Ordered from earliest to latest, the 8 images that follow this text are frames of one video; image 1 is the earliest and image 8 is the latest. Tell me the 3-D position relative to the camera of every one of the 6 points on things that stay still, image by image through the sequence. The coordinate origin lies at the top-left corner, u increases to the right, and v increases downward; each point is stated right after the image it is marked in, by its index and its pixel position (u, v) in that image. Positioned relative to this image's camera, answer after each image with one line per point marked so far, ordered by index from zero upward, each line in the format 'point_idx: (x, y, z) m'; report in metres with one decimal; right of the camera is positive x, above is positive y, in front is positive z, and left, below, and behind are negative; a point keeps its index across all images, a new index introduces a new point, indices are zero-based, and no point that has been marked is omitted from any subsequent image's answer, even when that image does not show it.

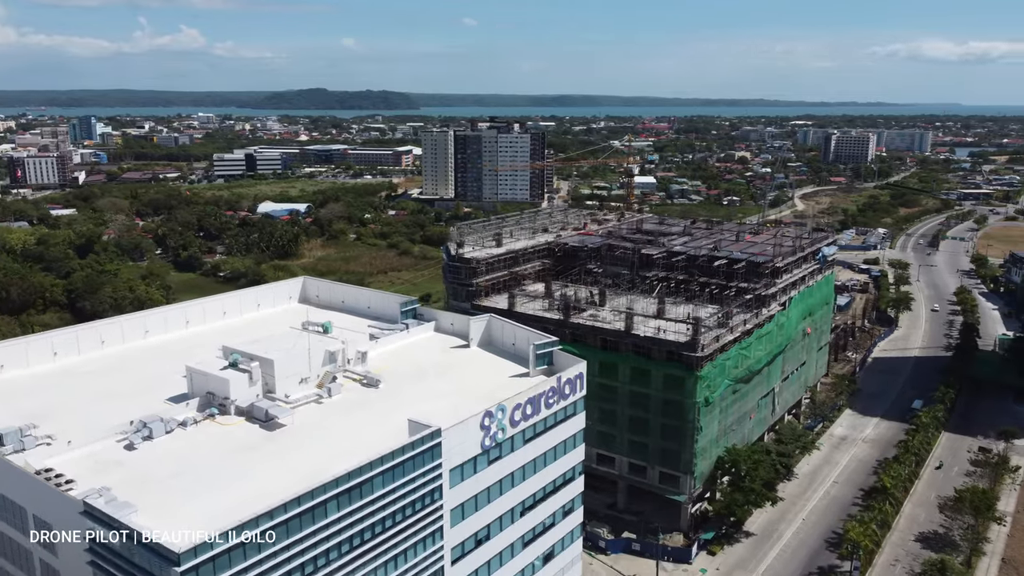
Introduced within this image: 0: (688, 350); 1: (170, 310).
0: (+4.8, -1.7, +19.8) m
1: (-8.9, -0.6, +19.0) m
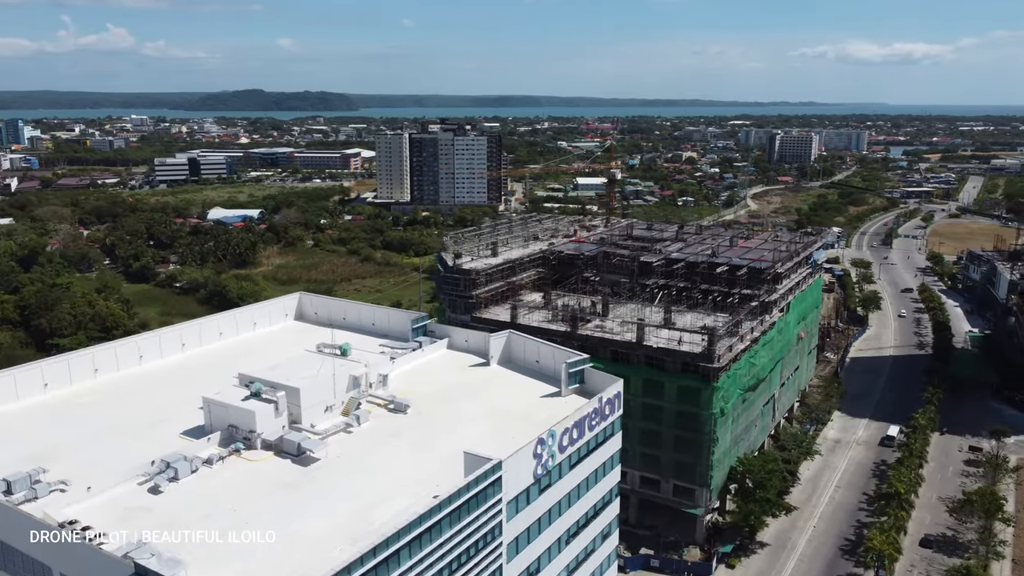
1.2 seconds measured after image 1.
0: (+5.2, -2.0, +19.6) m
1: (-8.5, -1.1, +17.8) m
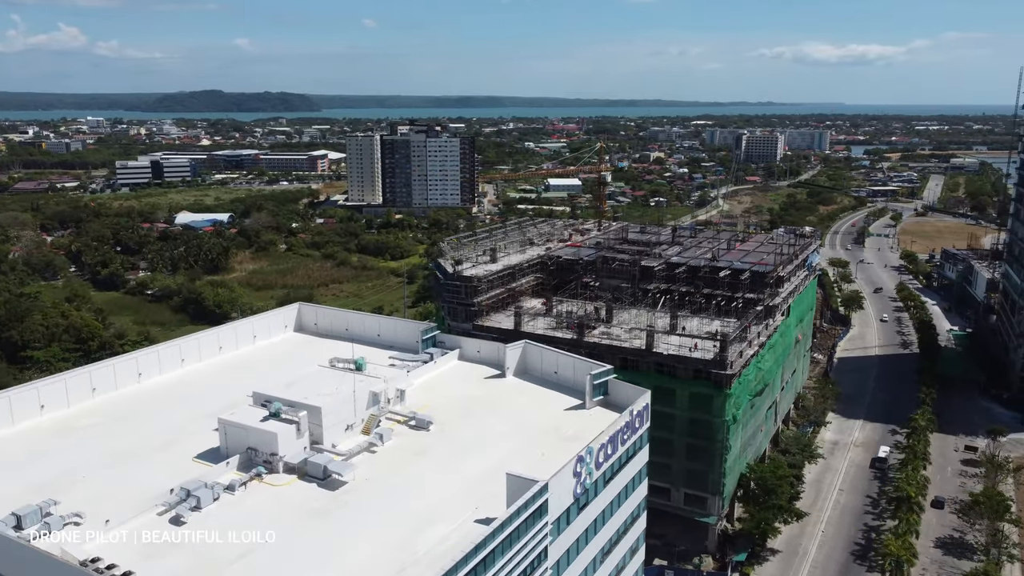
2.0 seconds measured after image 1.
0: (+5.5, -2.1, +19.4) m
1: (-8.1, -1.4, +17.1) m
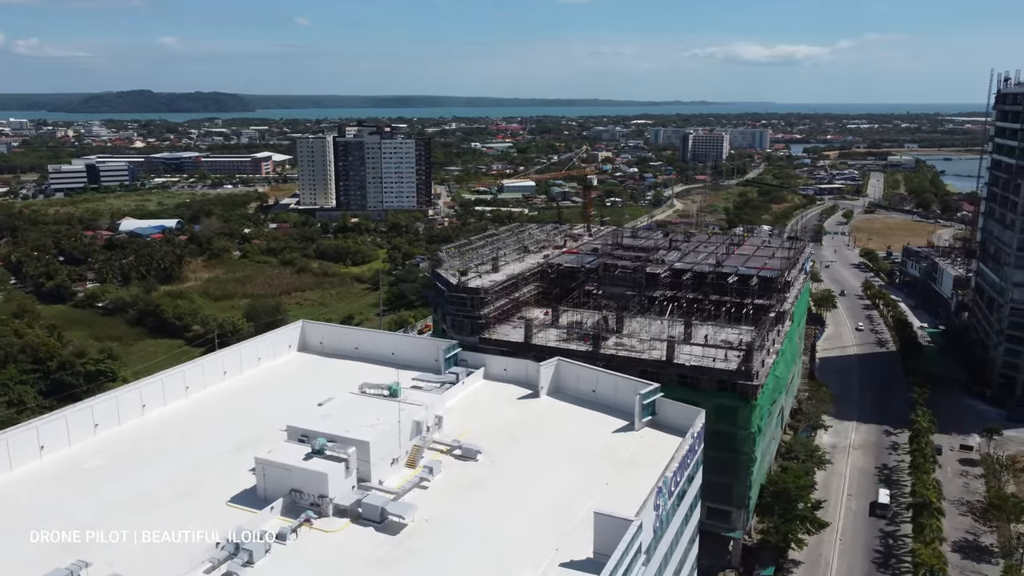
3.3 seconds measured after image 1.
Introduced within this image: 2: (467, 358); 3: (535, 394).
0: (+6.0, -2.4, +18.9) m
1: (-7.4, -1.9, +15.7) m
2: (-1.1, -1.7, +17.4) m
3: (+0.5, -2.3, +16.0) m
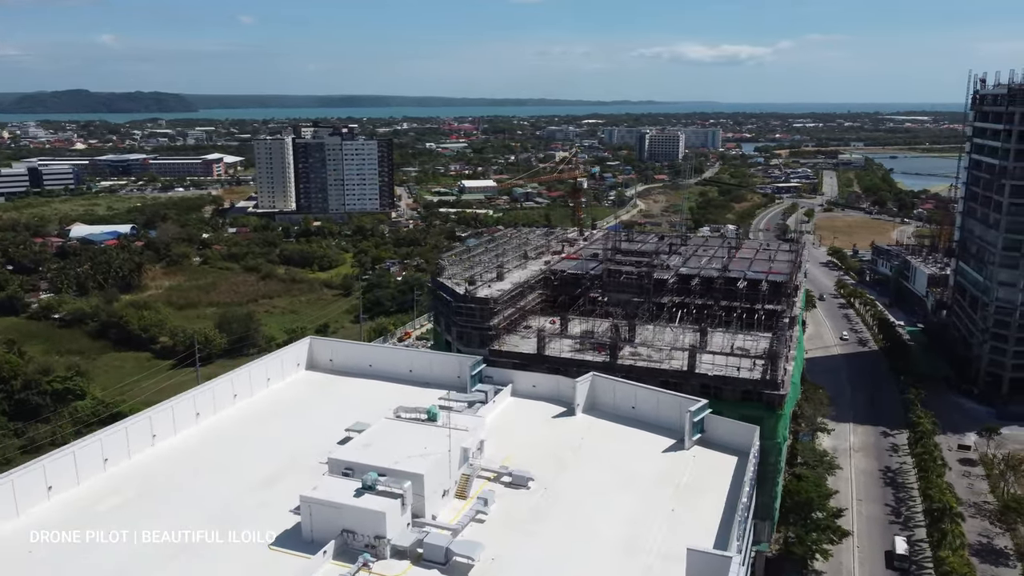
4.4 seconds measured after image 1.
0: (+6.5, -2.6, +18.6) m
1: (-6.7, -2.3, +14.6) m
2: (-0.4, -2.0, +16.6) m
3: (+1.2, -2.6, +15.3) m
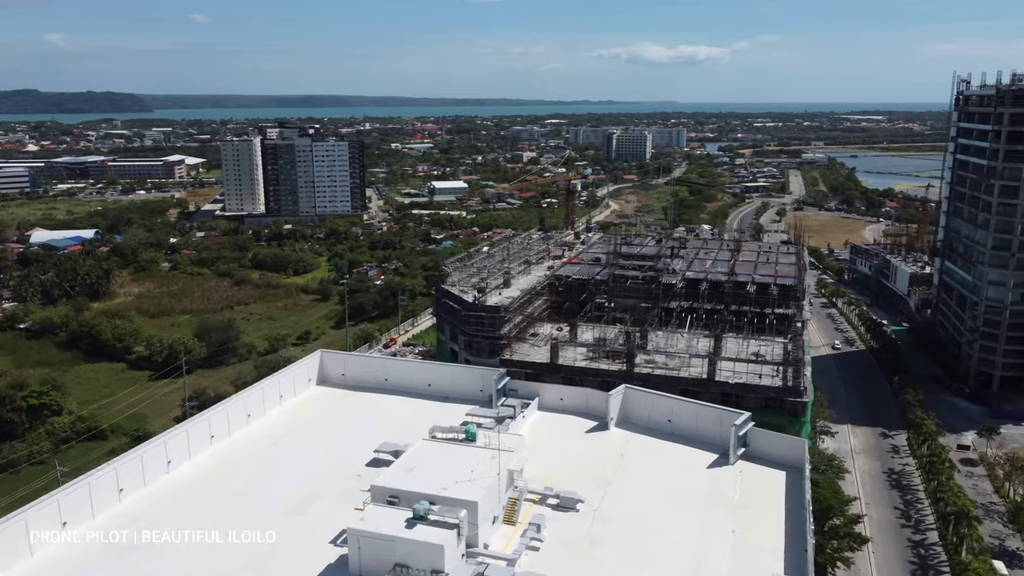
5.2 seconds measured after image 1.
0: (+7.0, -2.7, +18.3) m
1: (-6.0, -2.6, +13.7) m
2: (+0.1, -2.2, +16.0) m
3: (+1.8, -2.8, +14.8) m
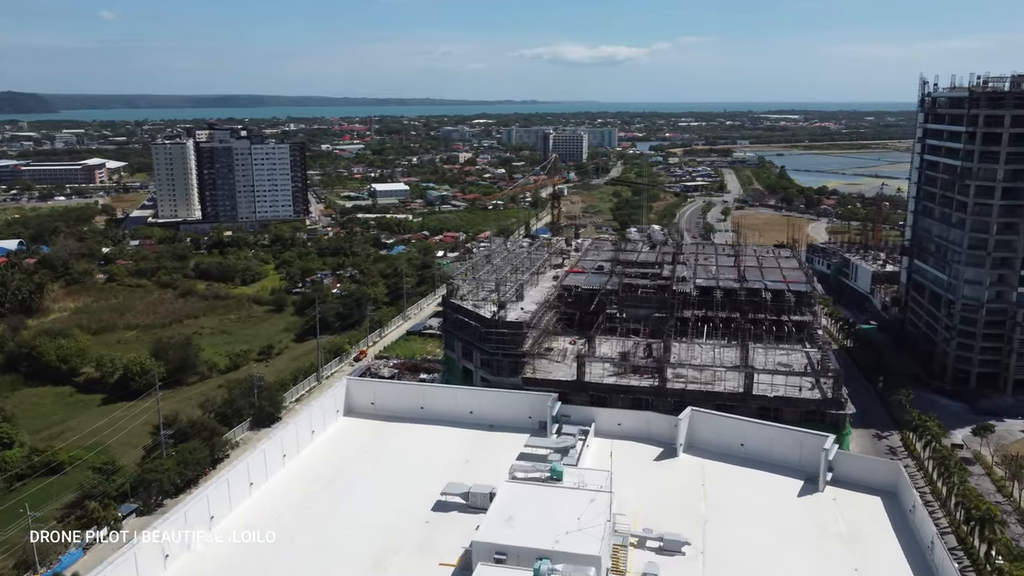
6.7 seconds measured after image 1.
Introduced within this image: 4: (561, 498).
0: (+7.9, -3.0, +17.9) m
1: (-4.7, -3.1, +12.3) m
2: (+1.2, -2.6, +15.1) m
3: (+3.1, -3.2, +14.0) m
4: (+0.7, -3.1, +10.7) m
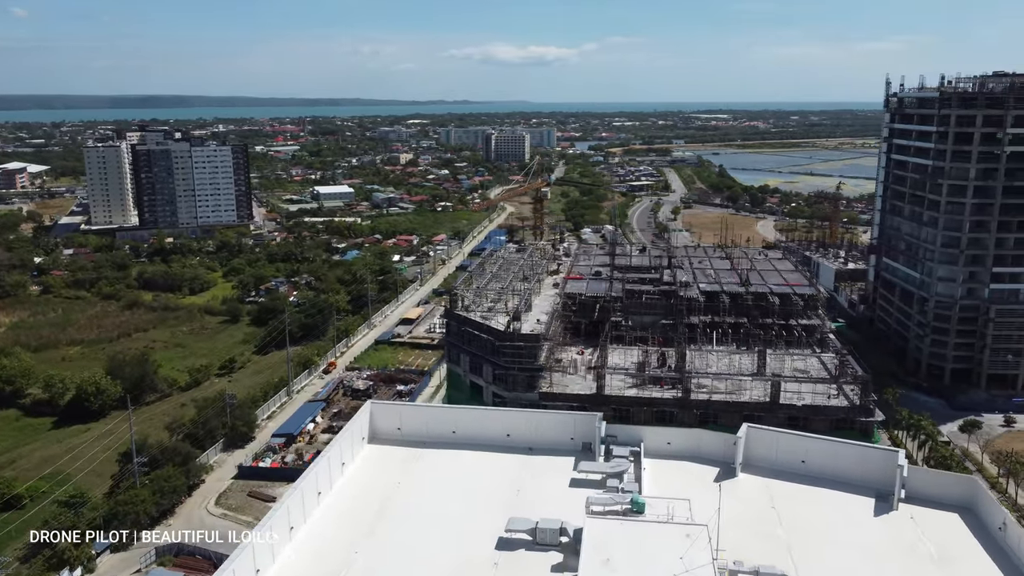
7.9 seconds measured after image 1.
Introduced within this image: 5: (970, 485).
0: (+8.5, -3.1, +17.7) m
1: (-3.6, -3.5, +11.1) m
2: (+2.0, -2.9, +14.4) m
3: (+4.0, -3.4, +13.4) m
4: (+1.9, -3.4, +9.9) m
5: (+7.5, -3.2, +11.9) m
